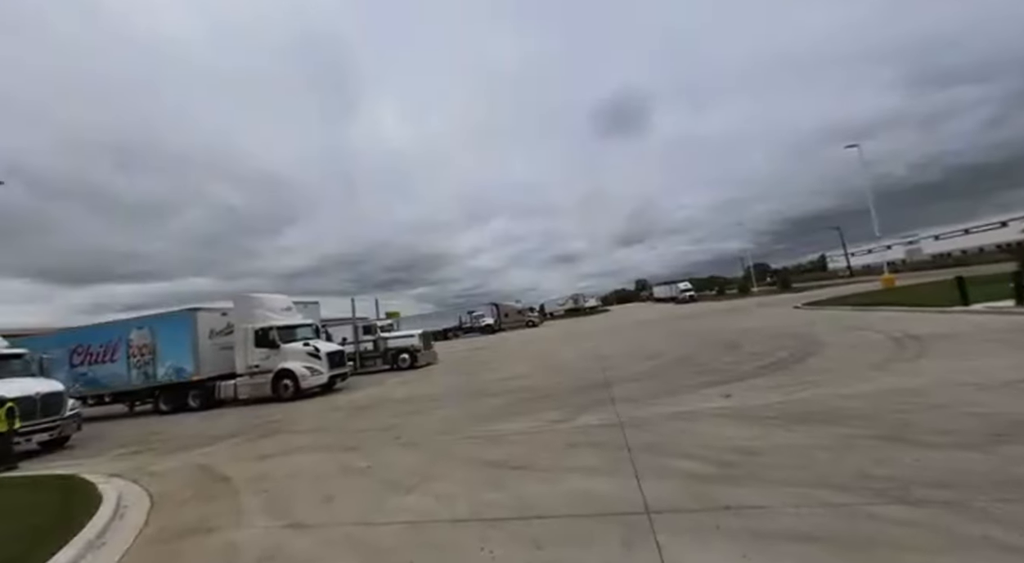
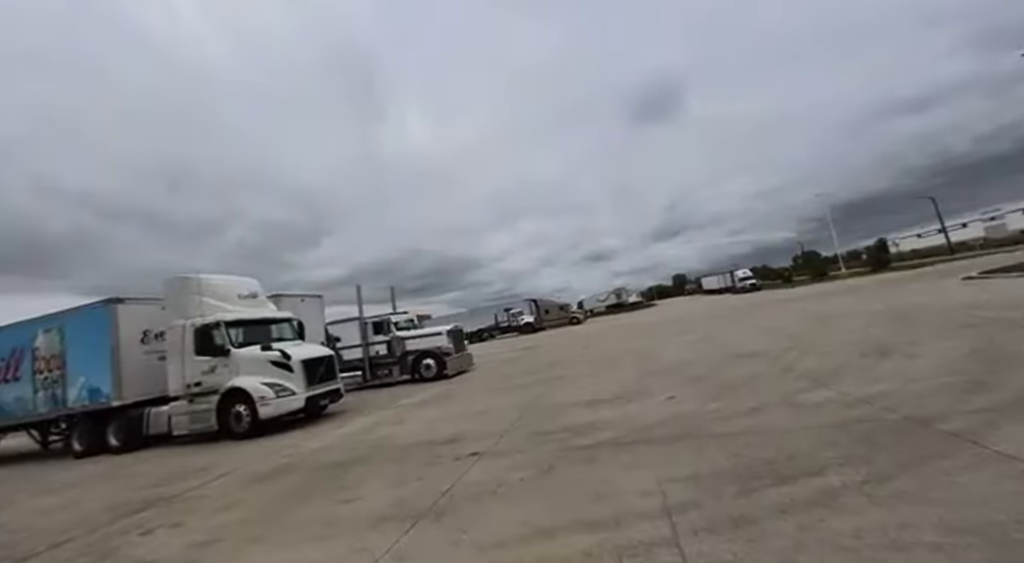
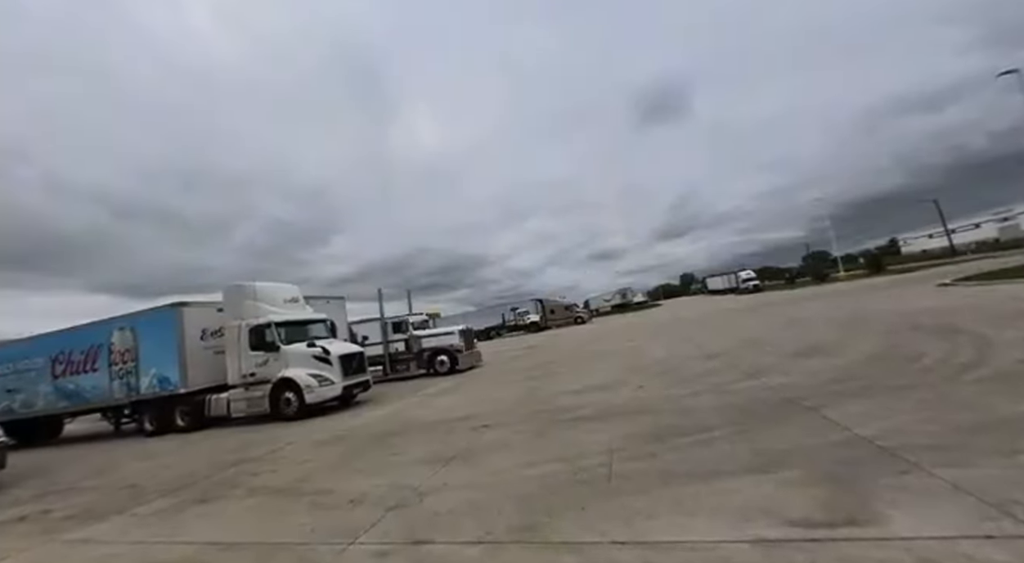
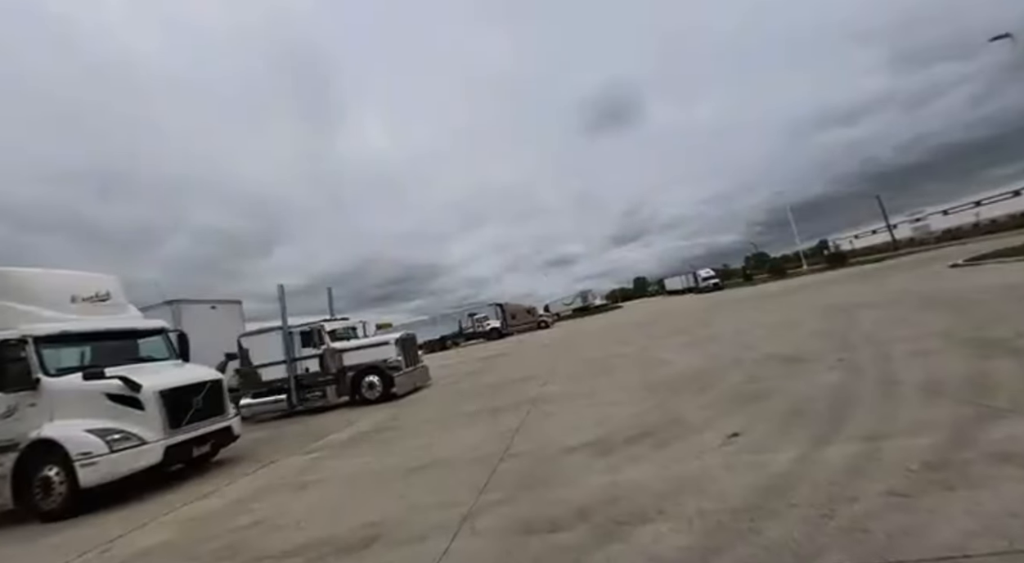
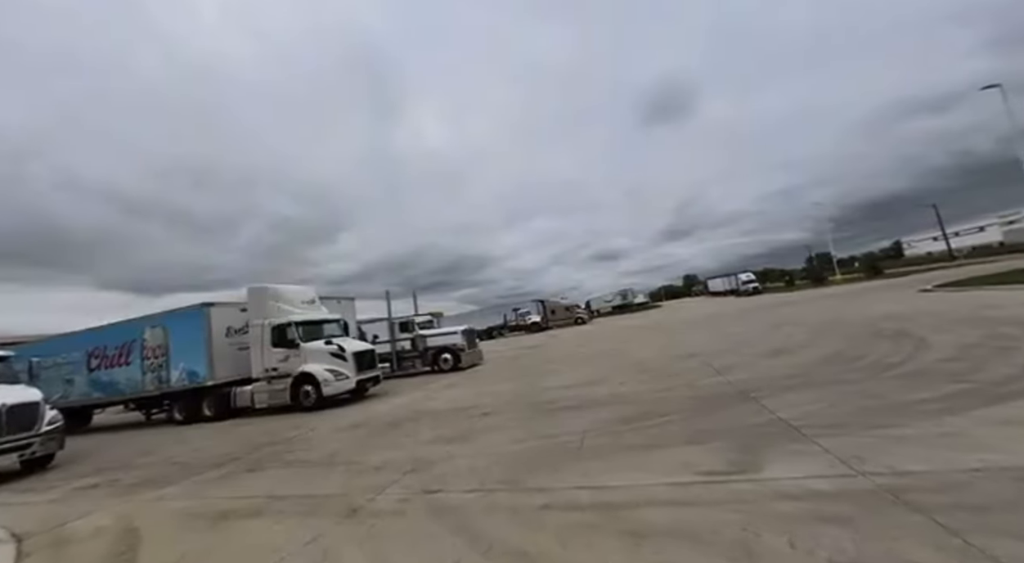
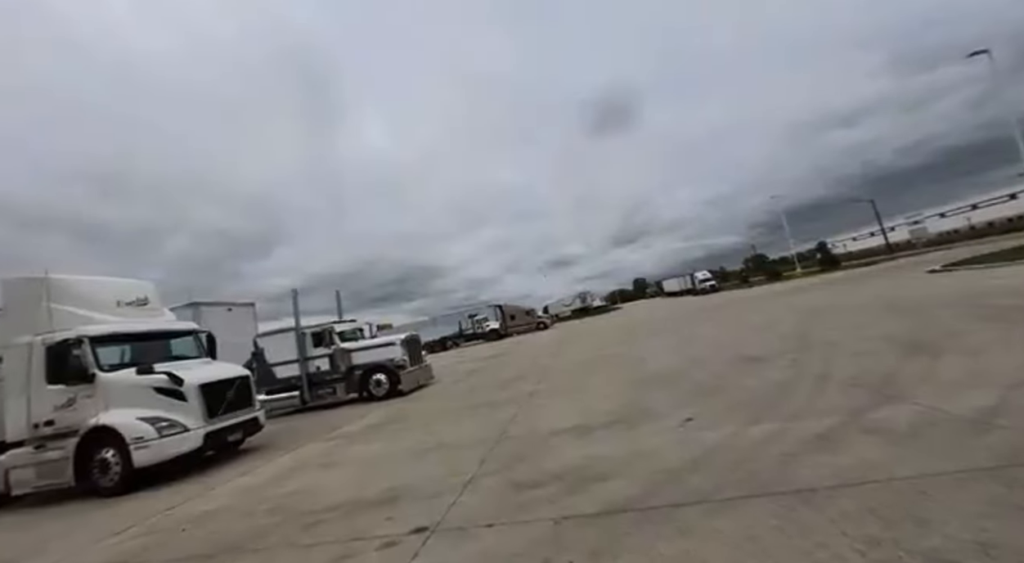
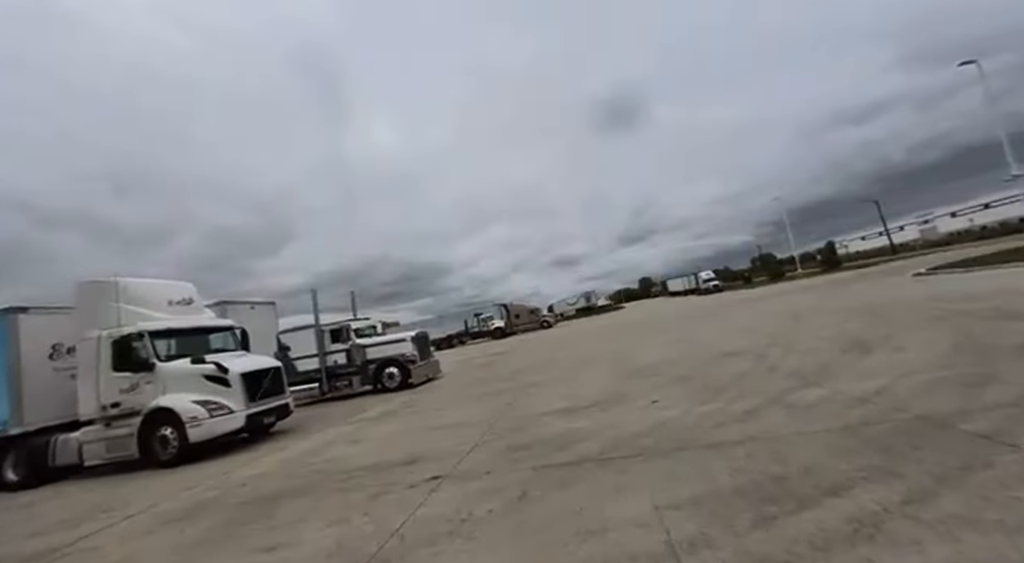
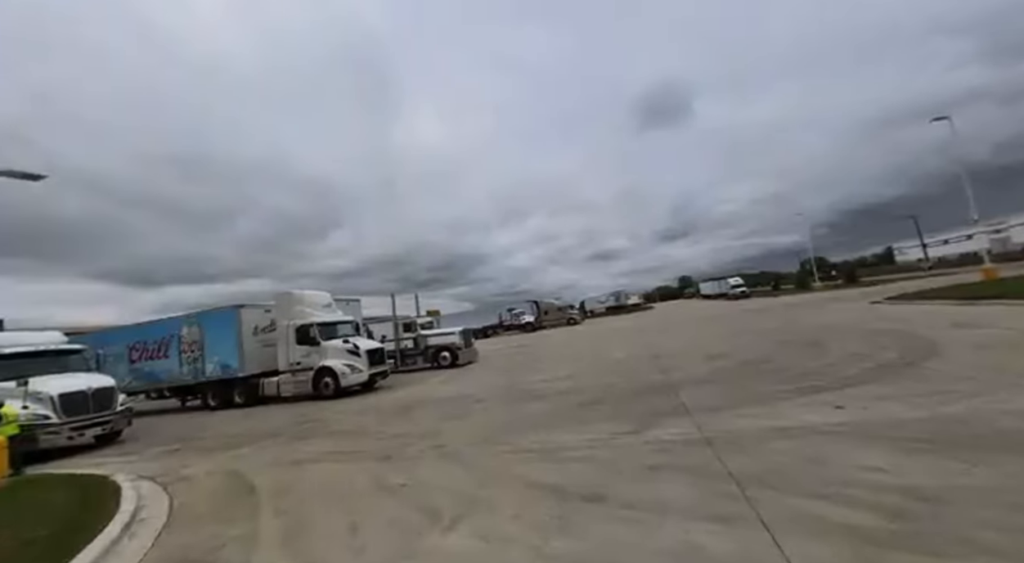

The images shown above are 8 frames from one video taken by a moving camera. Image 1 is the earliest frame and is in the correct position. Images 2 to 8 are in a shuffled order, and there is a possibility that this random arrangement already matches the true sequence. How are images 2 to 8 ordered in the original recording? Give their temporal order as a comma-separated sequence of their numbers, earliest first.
8, 5, 3, 2, 7, 6, 4
